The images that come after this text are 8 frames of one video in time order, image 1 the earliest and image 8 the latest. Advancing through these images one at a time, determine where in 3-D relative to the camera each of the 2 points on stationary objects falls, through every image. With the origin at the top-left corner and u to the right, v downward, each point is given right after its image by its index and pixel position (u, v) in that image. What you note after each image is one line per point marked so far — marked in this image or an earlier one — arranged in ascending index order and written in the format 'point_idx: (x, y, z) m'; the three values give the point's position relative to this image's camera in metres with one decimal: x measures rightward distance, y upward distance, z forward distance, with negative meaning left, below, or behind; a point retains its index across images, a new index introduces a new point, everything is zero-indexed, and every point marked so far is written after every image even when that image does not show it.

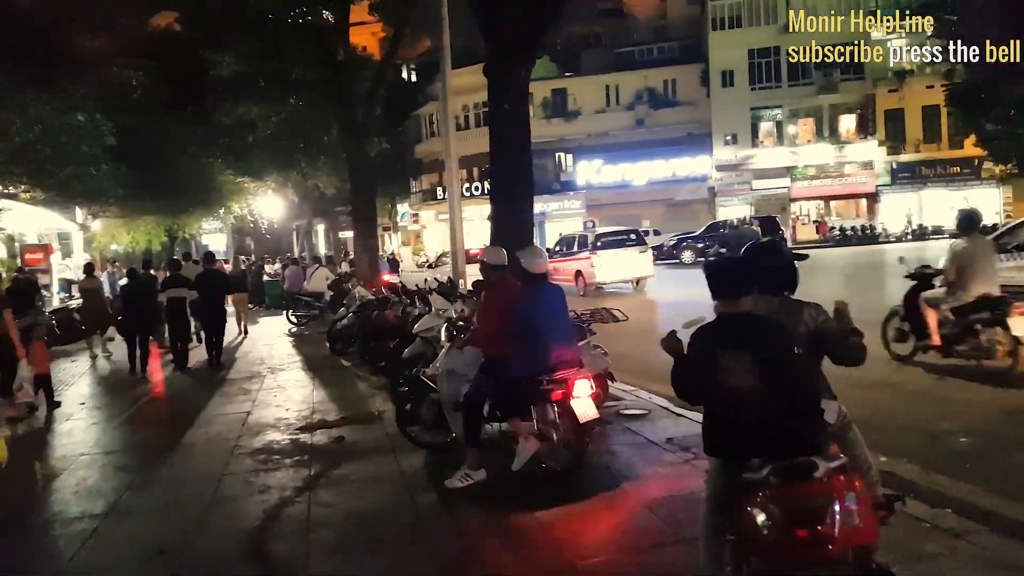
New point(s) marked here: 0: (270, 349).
0: (-3.7, -0.9, +12.7) m
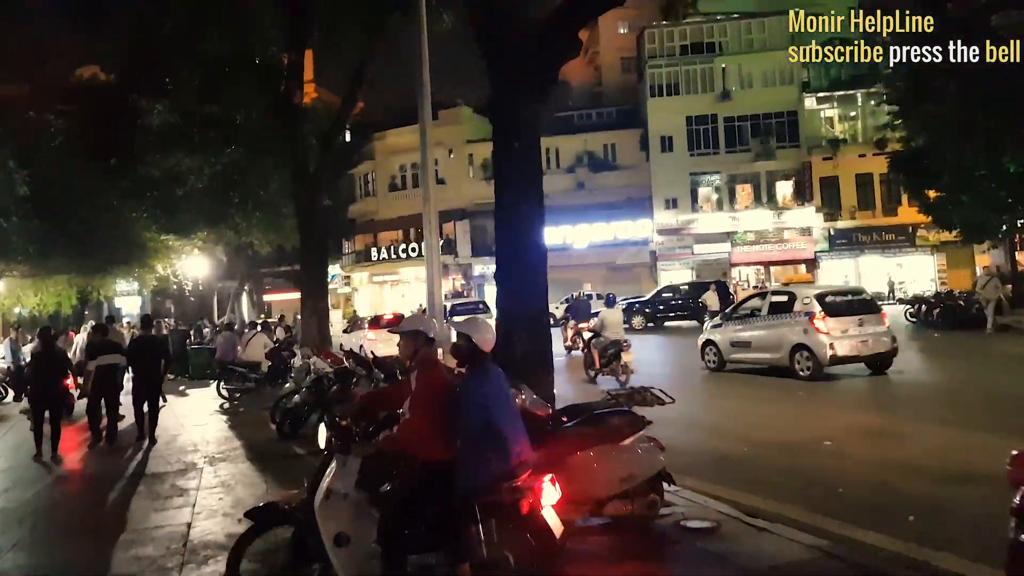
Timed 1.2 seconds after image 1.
0: (-4.1, -1.9, +10.9) m
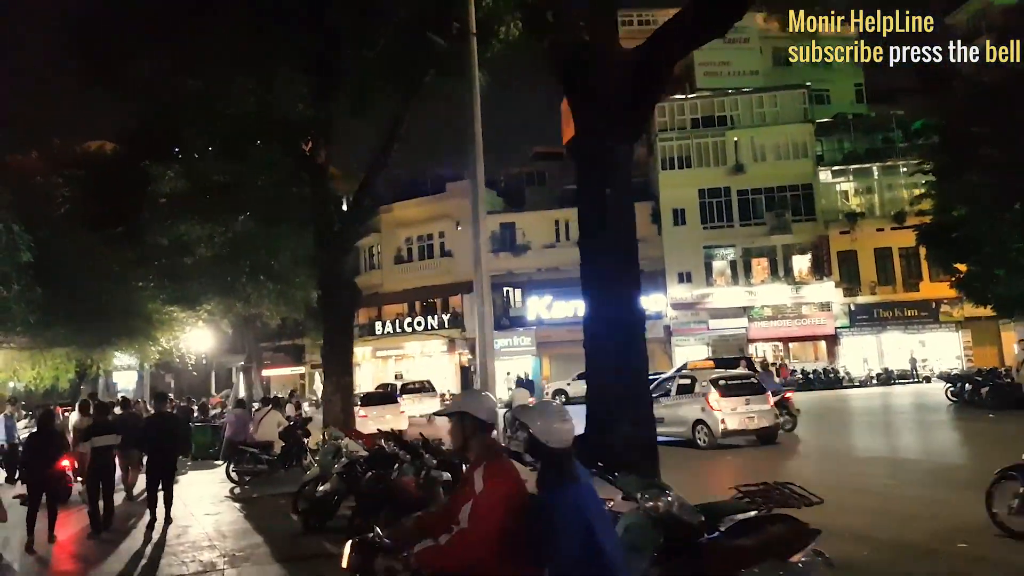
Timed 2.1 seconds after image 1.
0: (-3.5, -2.7, +9.7) m
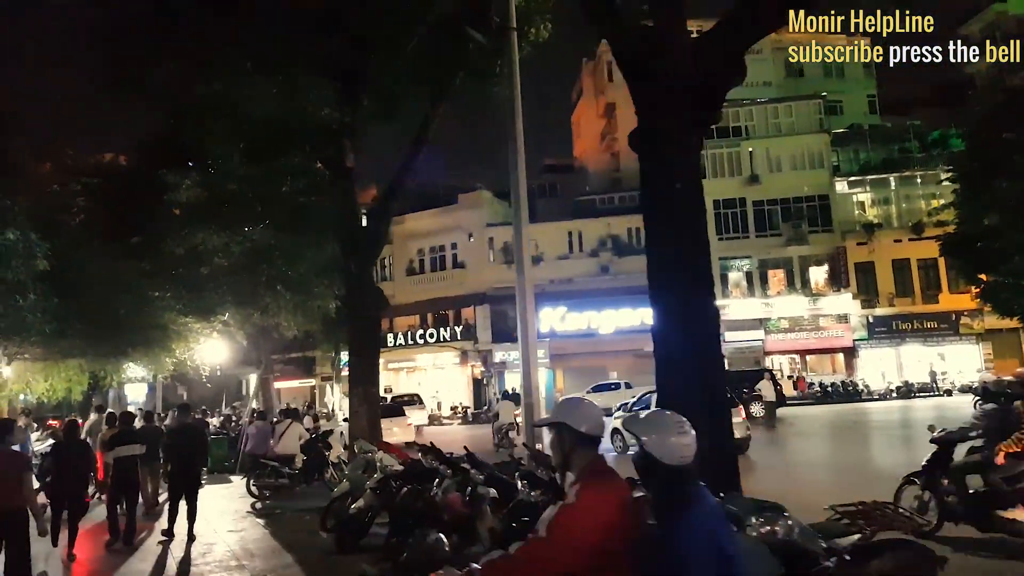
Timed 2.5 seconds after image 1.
0: (-3.1, -2.8, +9.3) m
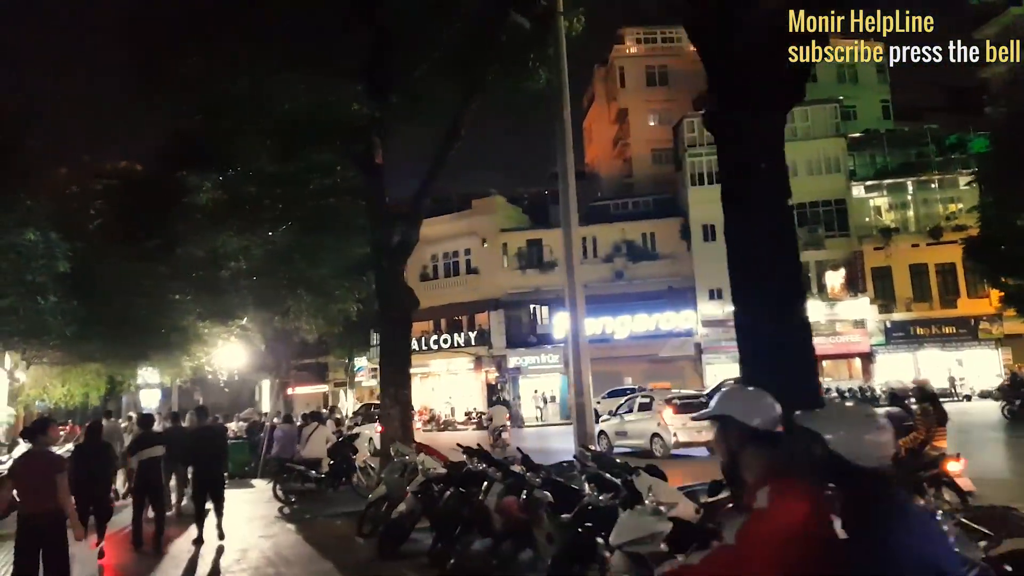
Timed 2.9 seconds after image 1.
0: (-2.7, -2.8, +9.1) m
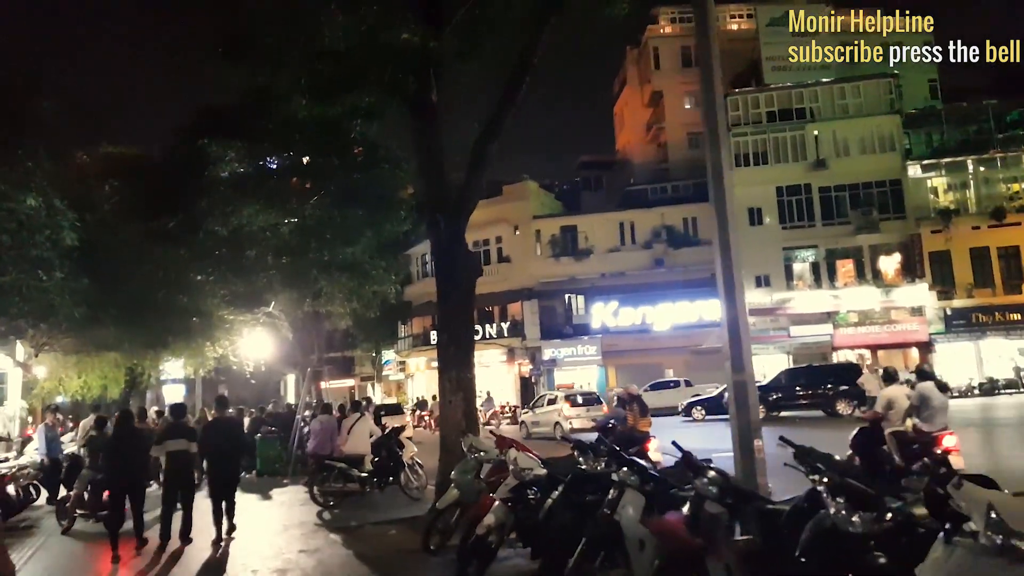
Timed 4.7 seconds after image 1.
0: (-1.8, -2.4, +7.4) m
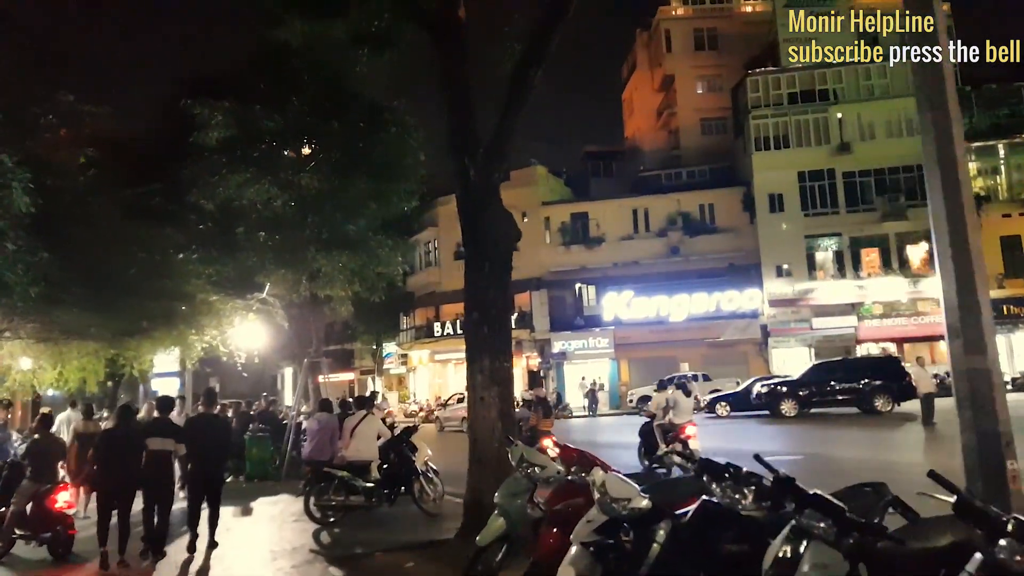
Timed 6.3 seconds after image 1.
0: (-1.4, -2.1, +5.6) m
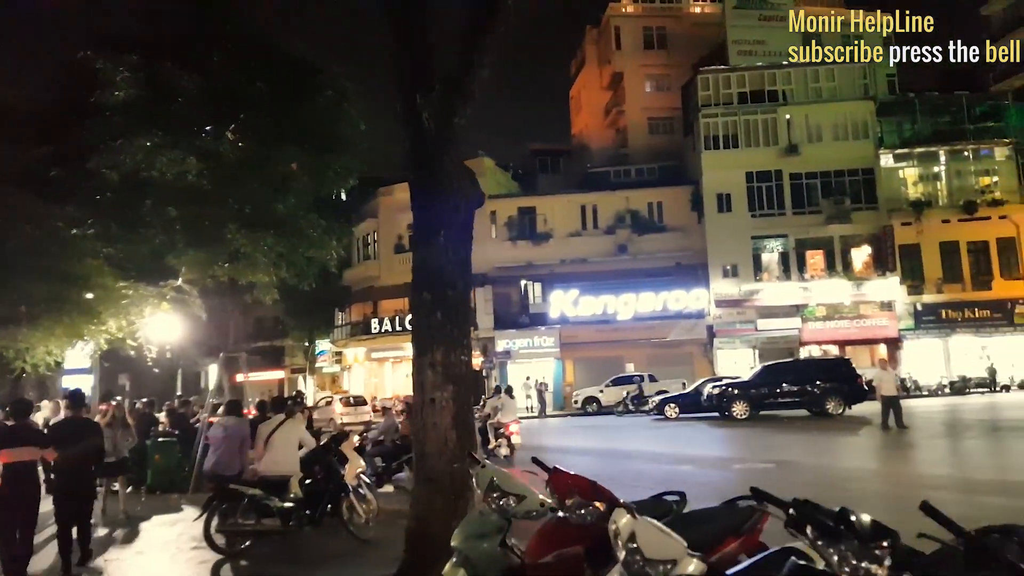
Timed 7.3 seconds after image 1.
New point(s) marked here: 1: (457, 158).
0: (-1.6, -1.9, +4.1) m
1: (-0.5, +1.1, +6.9) m
